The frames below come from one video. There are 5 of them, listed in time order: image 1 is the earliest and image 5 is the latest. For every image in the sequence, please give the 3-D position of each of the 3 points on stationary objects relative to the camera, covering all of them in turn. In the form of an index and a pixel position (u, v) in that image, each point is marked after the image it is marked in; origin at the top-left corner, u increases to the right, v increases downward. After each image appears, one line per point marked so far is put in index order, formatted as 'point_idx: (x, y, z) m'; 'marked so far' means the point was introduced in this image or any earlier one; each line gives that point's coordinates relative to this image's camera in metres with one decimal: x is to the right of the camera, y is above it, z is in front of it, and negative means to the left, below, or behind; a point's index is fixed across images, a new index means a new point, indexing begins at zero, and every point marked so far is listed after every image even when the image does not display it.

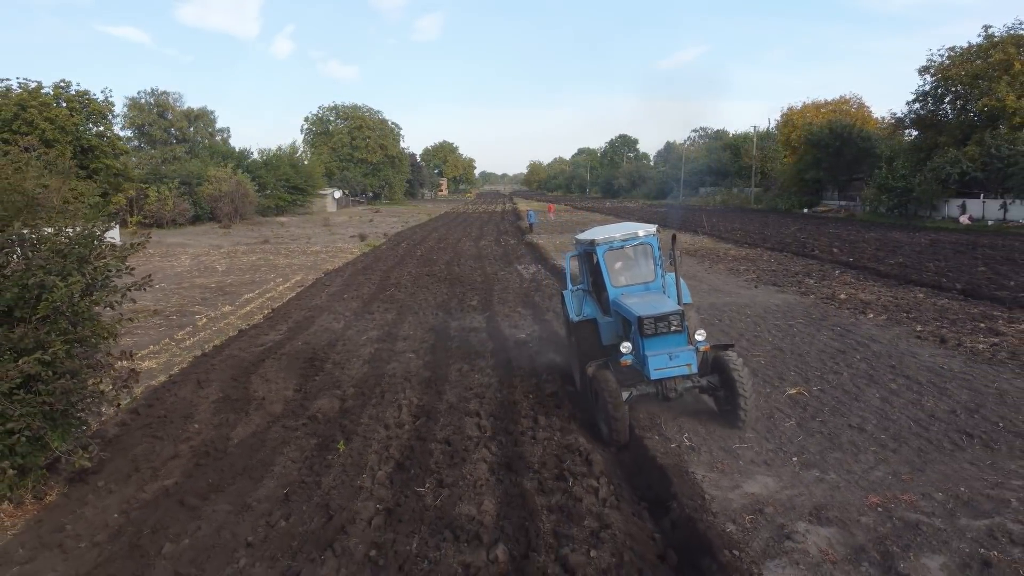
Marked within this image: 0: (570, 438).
0: (+0.5, -1.3, +6.7) m
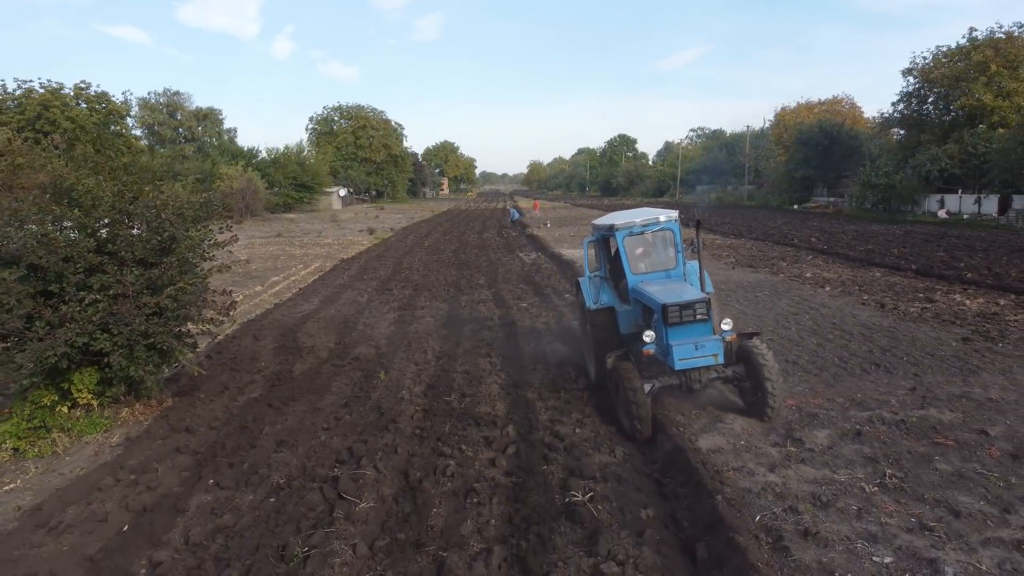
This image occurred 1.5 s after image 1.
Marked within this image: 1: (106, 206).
0: (+0.6, -0.9, +8.4) m
1: (-3.3, +0.7, +6.7) m
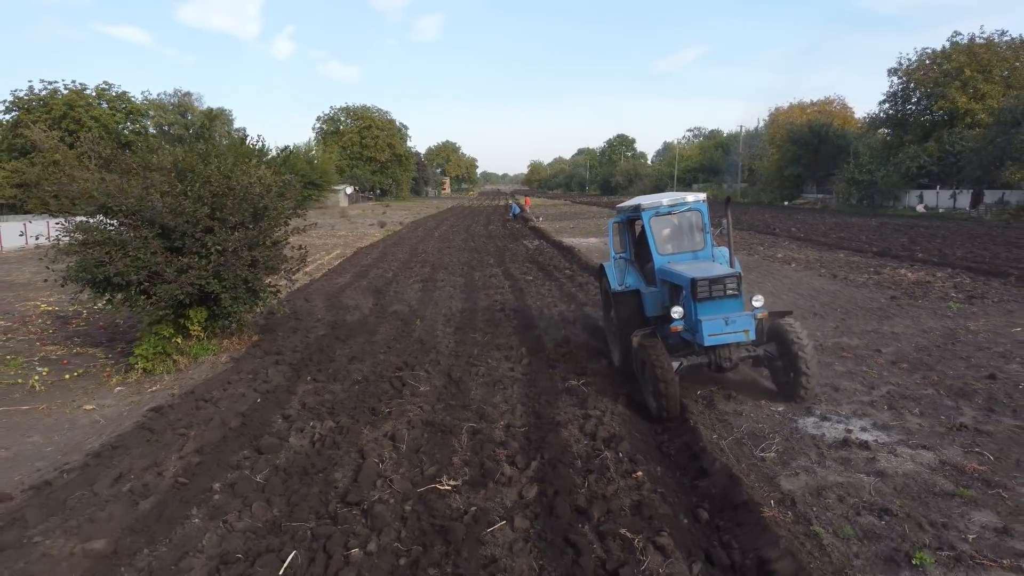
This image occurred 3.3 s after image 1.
0: (+0.7, -0.4, +10.5) m
1: (-3.1, +1.1, +8.8) m
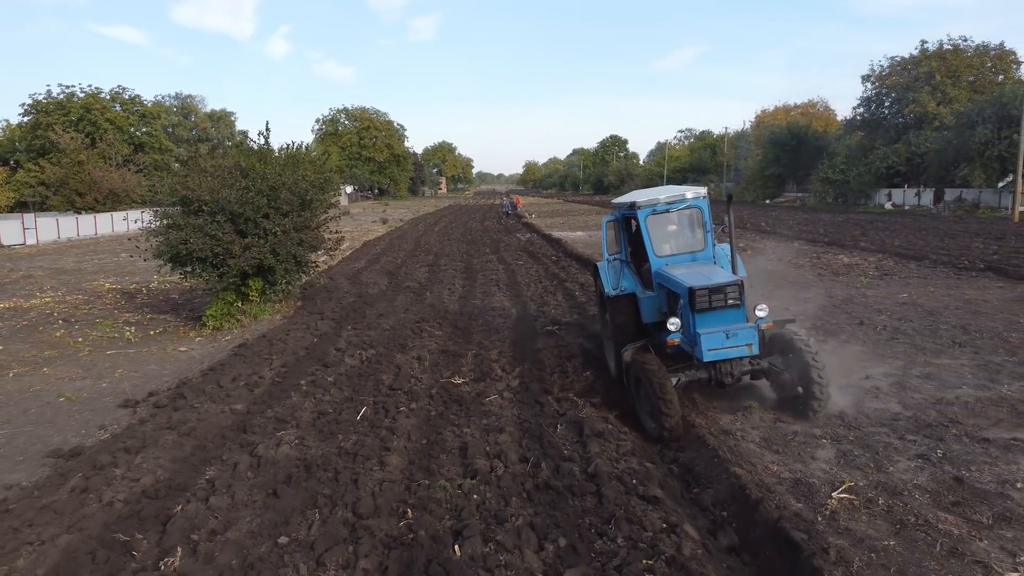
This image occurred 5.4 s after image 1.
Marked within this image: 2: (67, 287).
0: (+0.6, -0.1, +12.9) m
1: (-3.2, +1.5, +11.1) m
2: (-8.5, 0.0, +15.7) m
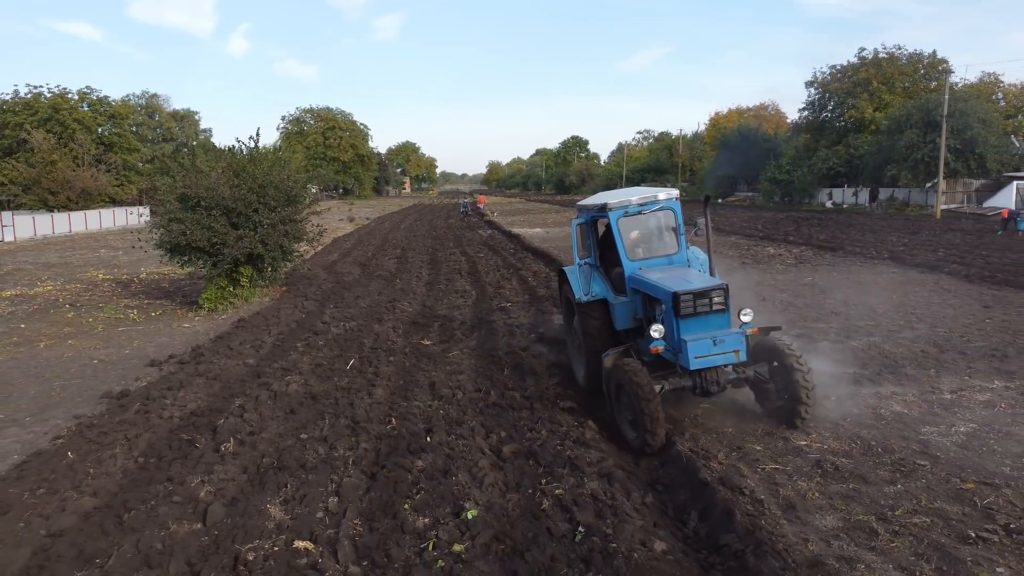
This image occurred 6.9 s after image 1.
0: (-0.1, +0.1, +14.6) m
1: (-3.8, +1.7, +12.7) m
2: (-9.3, +0.2, +17.0) m
